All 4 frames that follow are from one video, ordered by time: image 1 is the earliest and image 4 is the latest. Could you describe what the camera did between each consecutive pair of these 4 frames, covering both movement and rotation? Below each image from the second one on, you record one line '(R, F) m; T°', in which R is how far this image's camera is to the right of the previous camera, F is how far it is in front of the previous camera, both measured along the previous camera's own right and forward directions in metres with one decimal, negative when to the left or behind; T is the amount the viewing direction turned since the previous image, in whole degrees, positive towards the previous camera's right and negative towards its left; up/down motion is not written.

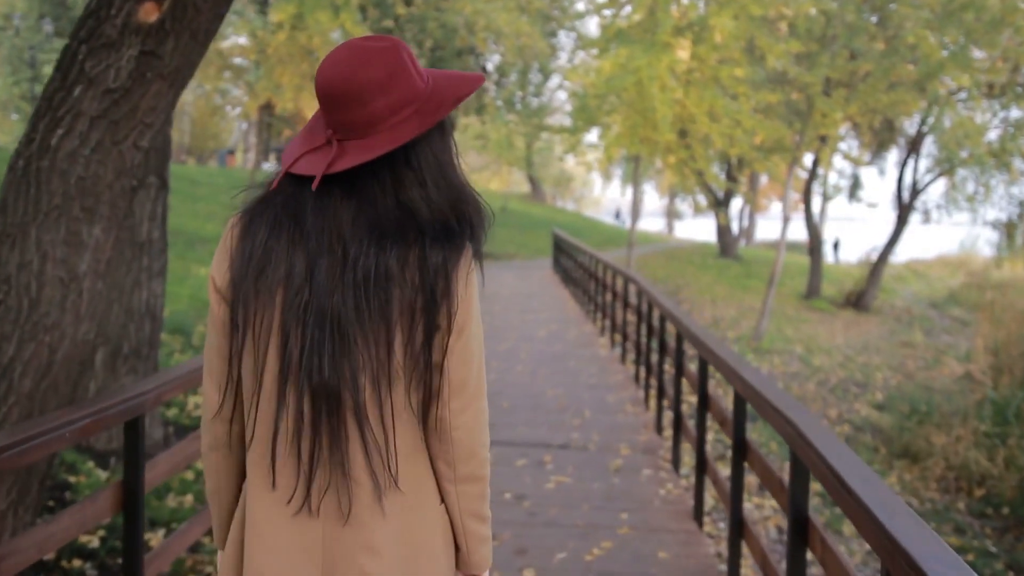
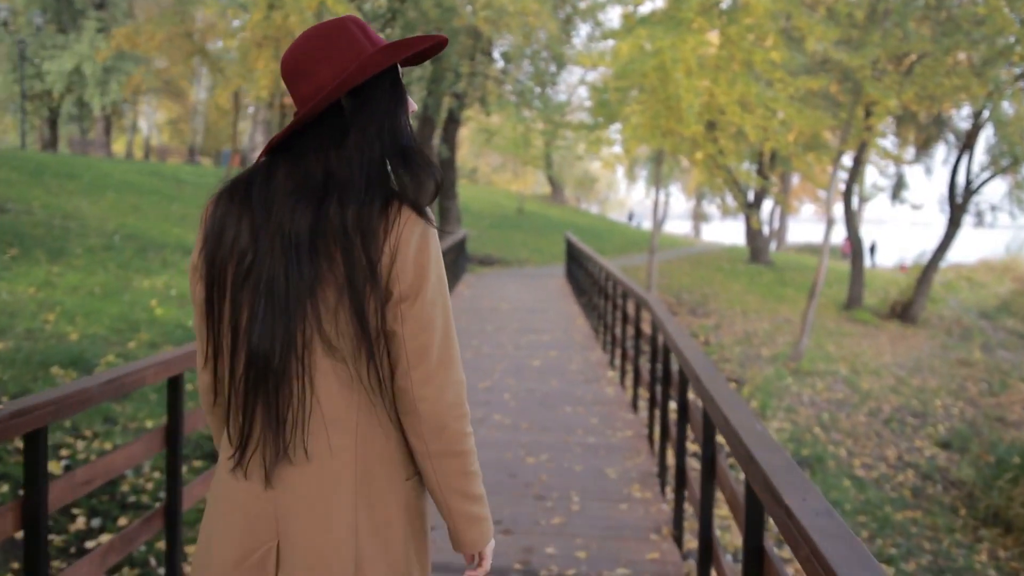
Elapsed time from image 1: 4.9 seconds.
(+0.3, +1.9) m; -2°
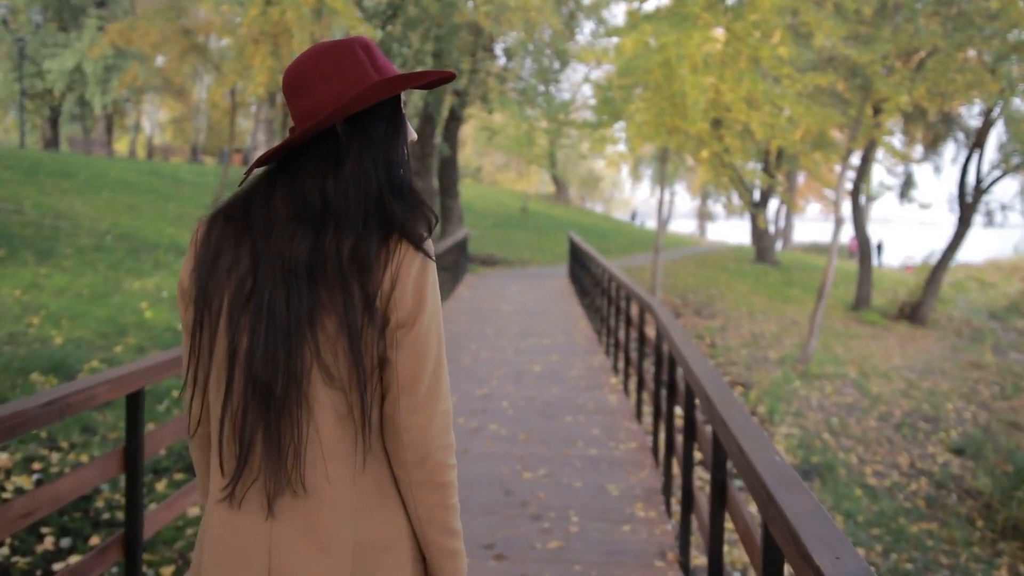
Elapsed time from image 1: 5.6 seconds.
(0.0, +0.3) m; 0°
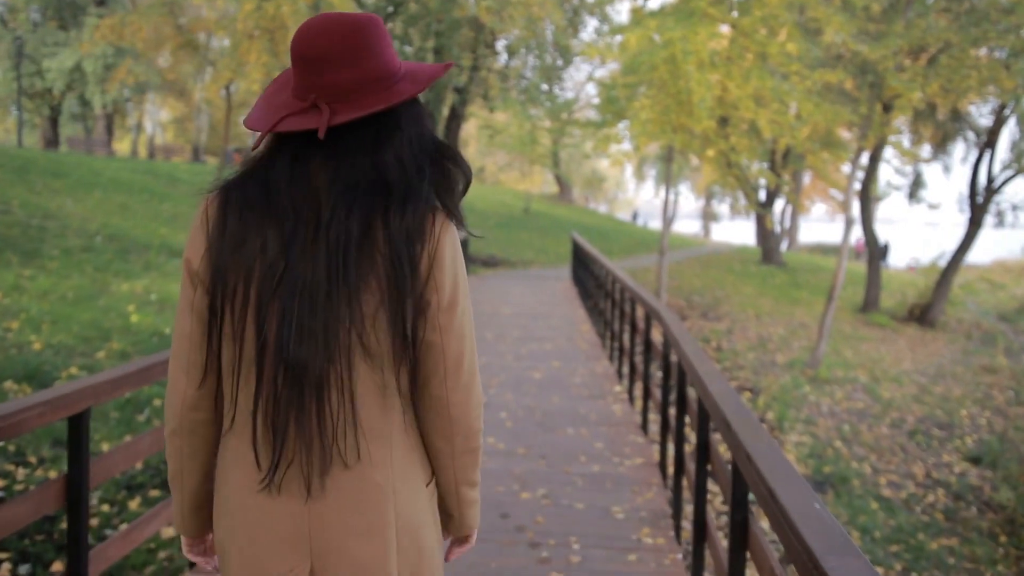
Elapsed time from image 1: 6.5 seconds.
(0.0, +0.4) m; 0°
